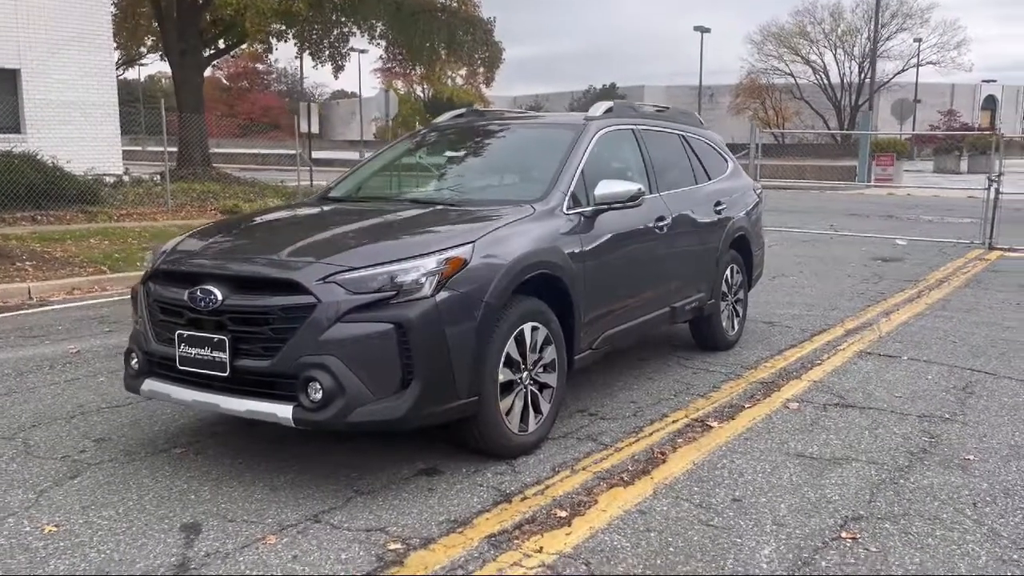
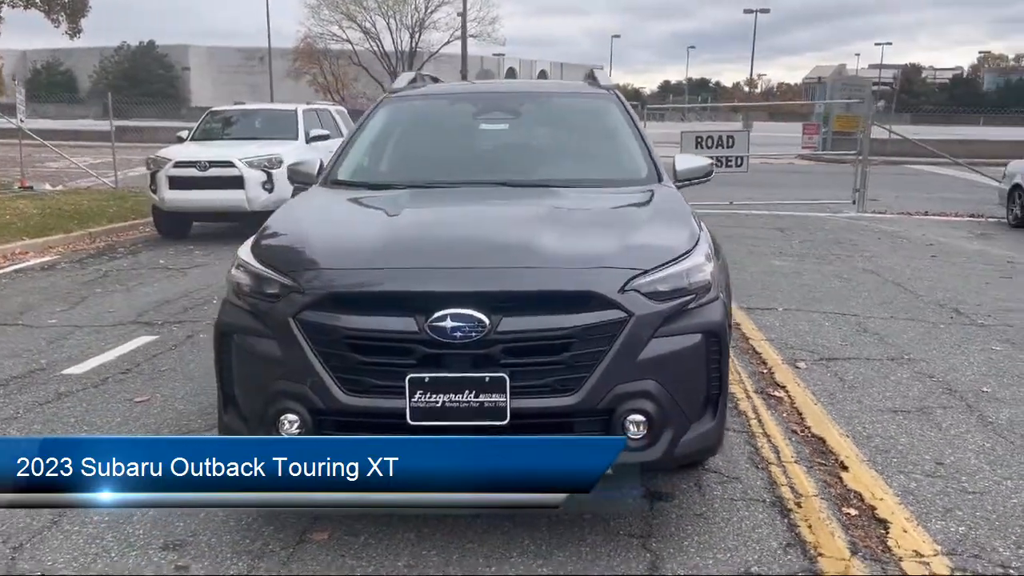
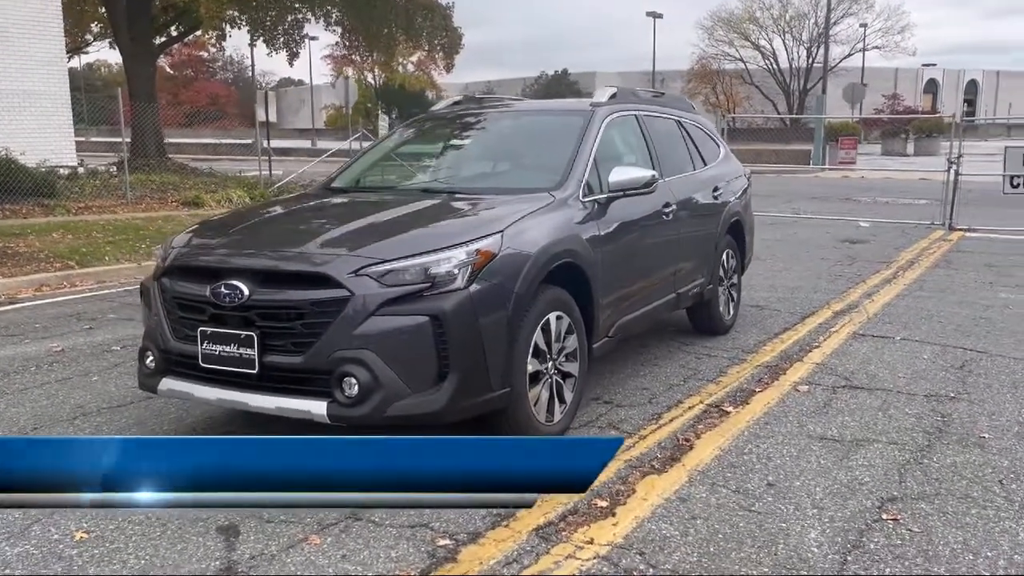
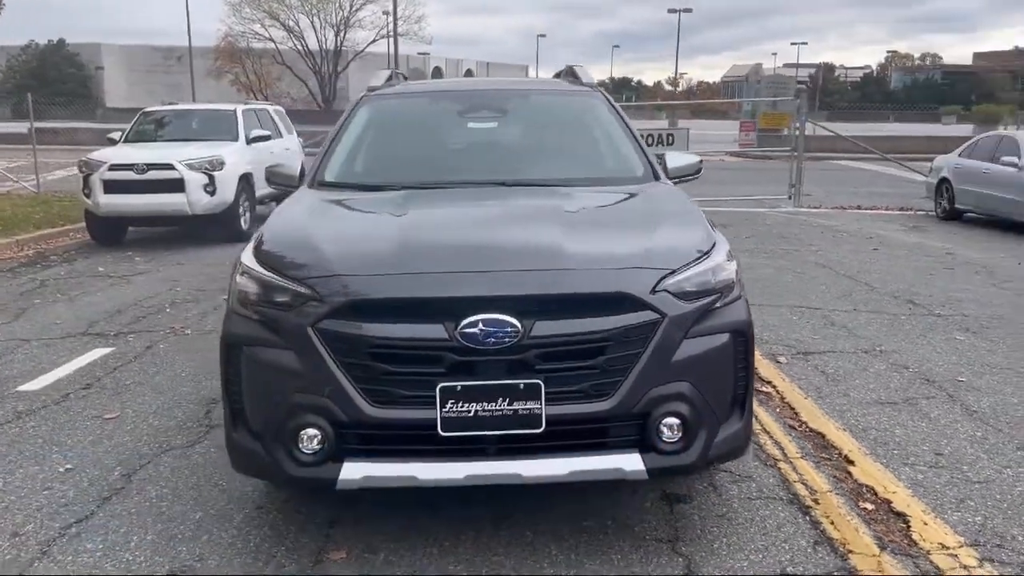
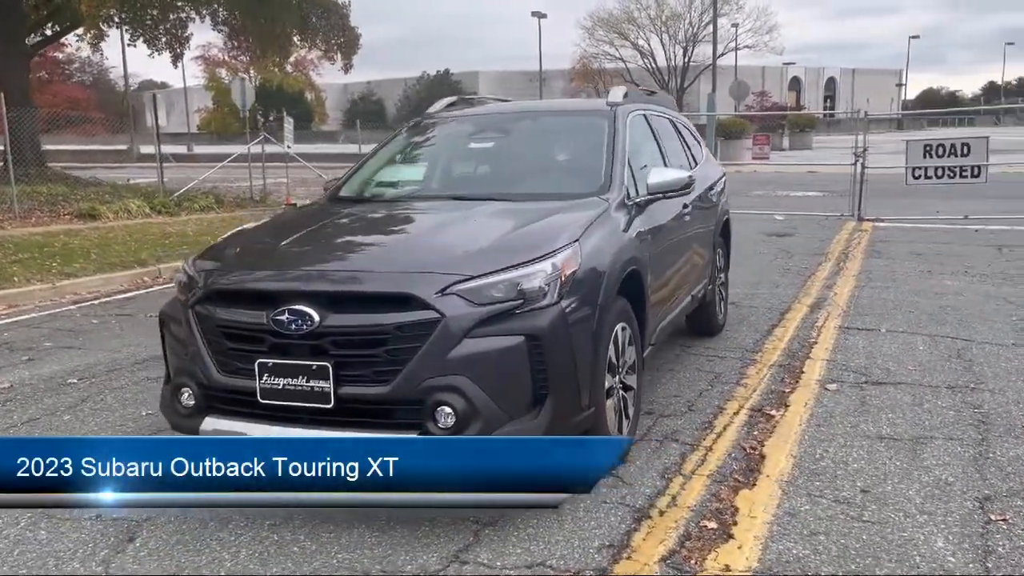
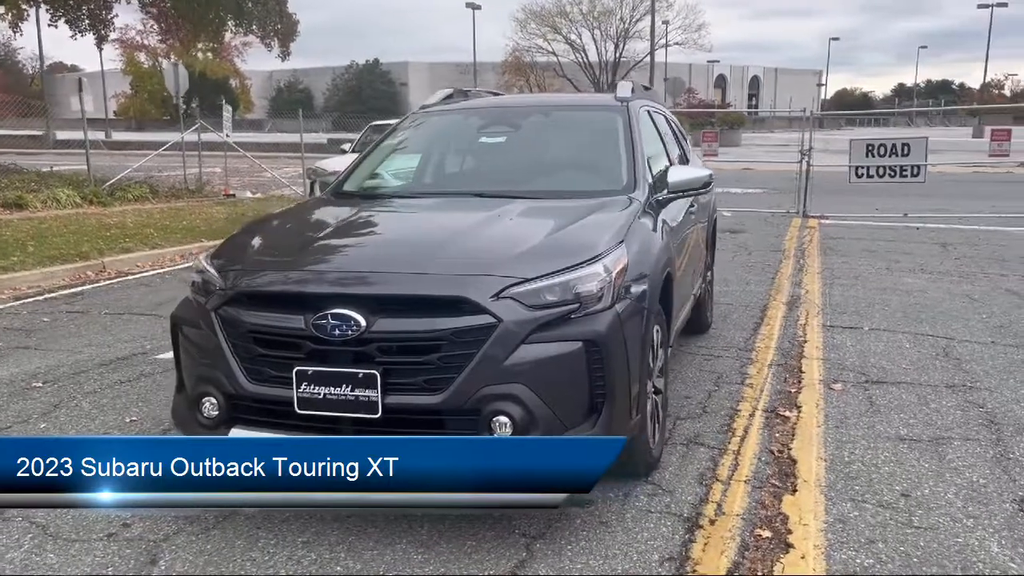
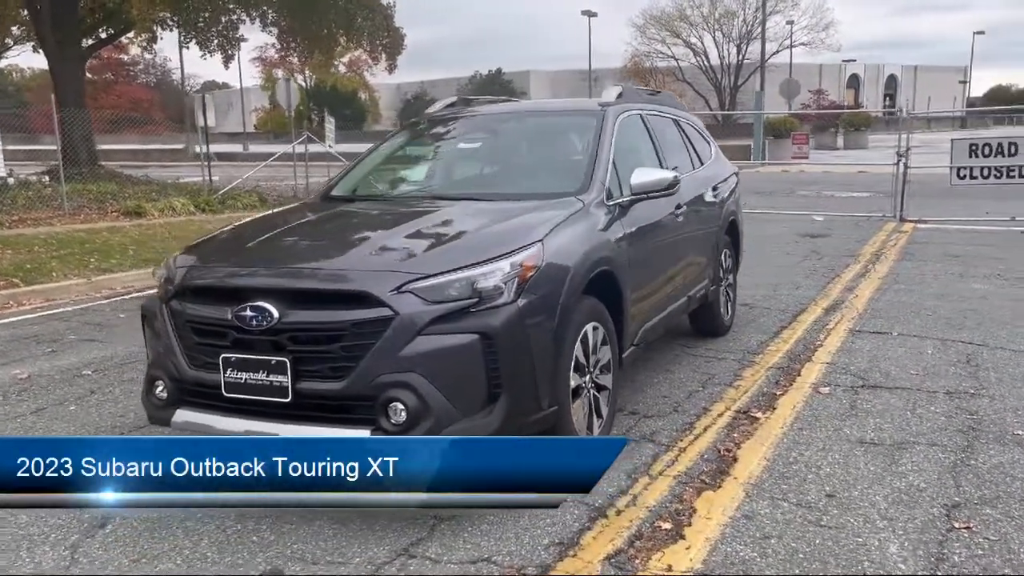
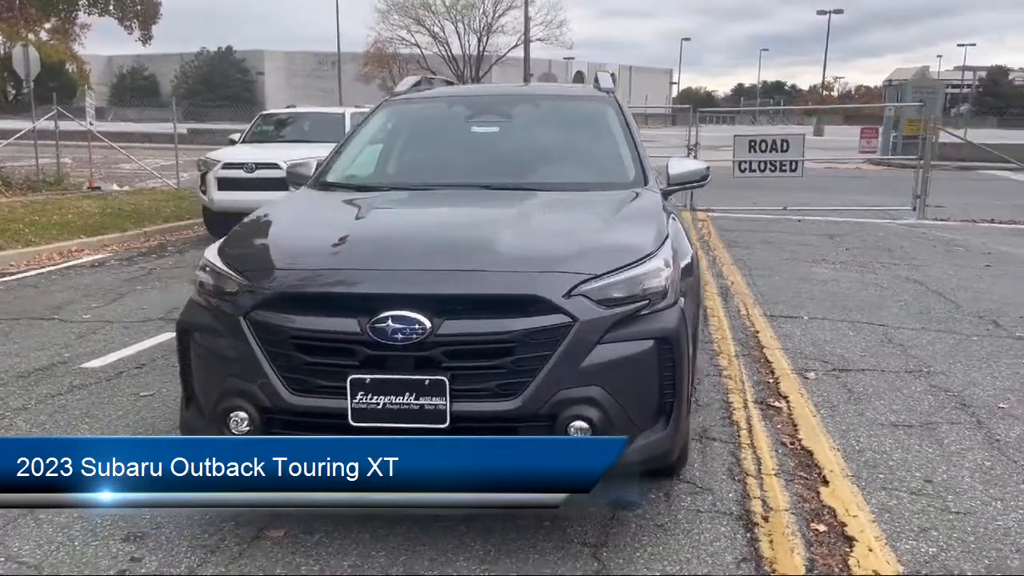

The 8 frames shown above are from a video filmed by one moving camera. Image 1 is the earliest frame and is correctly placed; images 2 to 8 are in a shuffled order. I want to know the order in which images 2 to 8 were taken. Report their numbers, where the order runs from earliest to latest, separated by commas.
3, 7, 5, 6, 8, 2, 4
